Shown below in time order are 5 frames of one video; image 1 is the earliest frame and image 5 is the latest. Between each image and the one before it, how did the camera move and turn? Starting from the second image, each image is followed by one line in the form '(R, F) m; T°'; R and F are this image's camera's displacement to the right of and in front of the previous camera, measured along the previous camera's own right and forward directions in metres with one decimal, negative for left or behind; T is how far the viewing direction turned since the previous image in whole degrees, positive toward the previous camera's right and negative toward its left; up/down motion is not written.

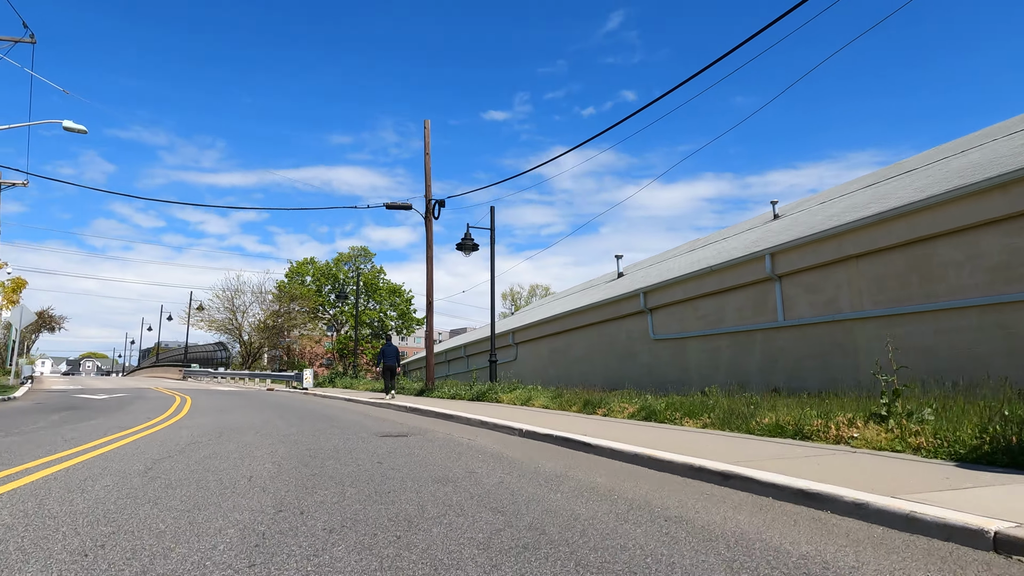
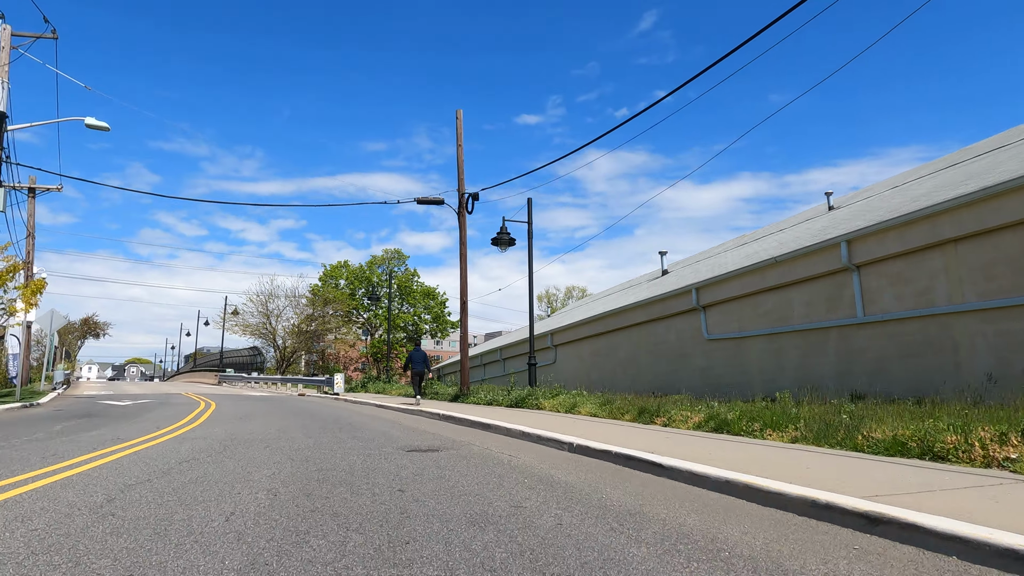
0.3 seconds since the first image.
(-0.2, +1.4) m; -3°
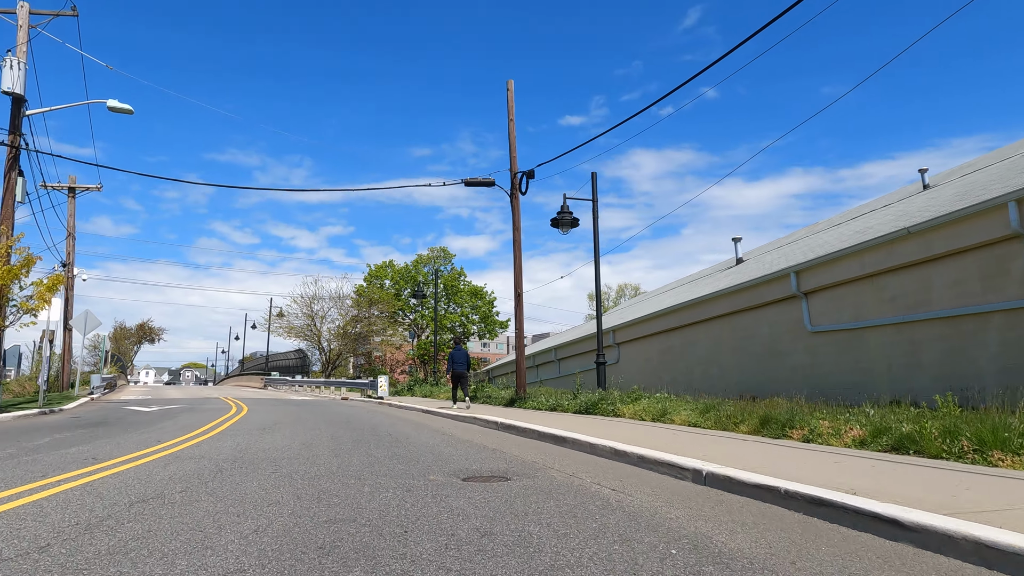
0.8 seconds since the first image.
(-0.5, +2.4) m; -4°
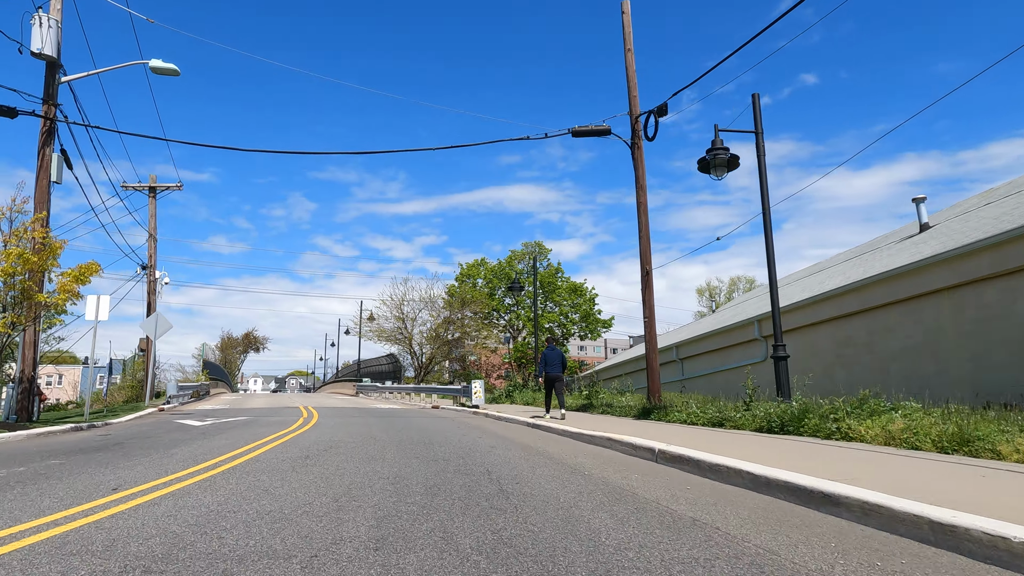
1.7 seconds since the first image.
(-0.8, +4.2) m; -8°
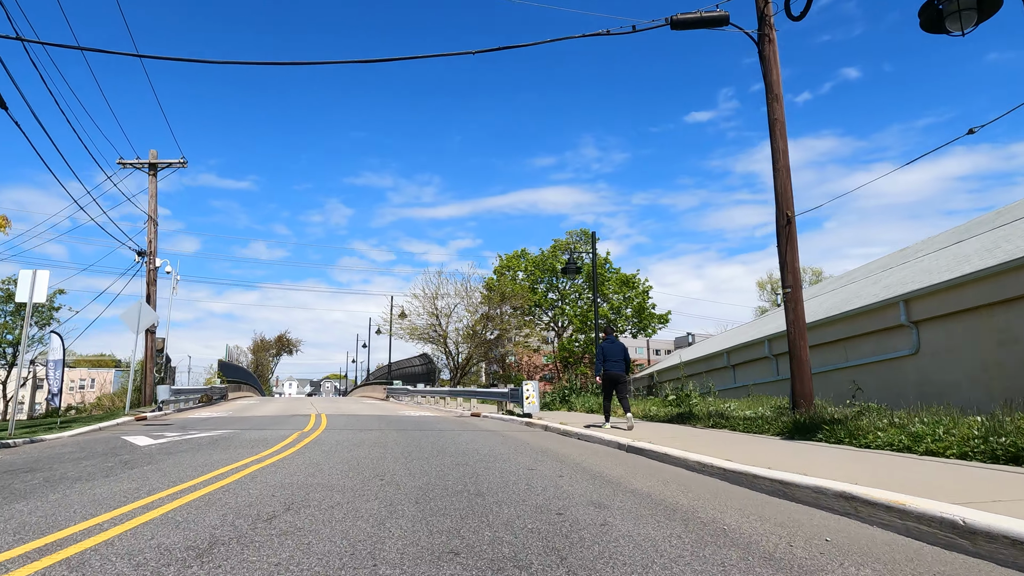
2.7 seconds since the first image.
(-0.7, +4.6) m; -3°
